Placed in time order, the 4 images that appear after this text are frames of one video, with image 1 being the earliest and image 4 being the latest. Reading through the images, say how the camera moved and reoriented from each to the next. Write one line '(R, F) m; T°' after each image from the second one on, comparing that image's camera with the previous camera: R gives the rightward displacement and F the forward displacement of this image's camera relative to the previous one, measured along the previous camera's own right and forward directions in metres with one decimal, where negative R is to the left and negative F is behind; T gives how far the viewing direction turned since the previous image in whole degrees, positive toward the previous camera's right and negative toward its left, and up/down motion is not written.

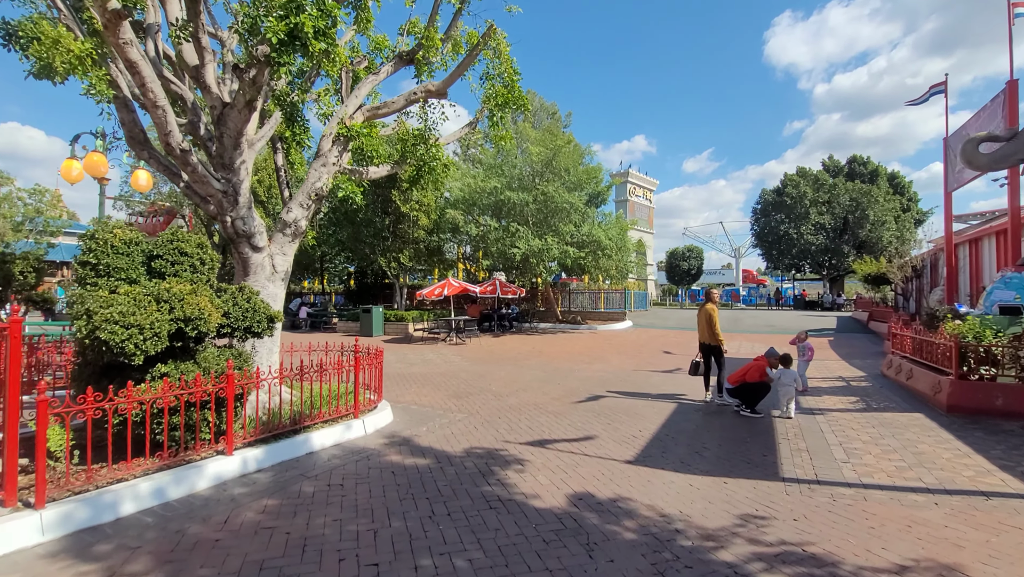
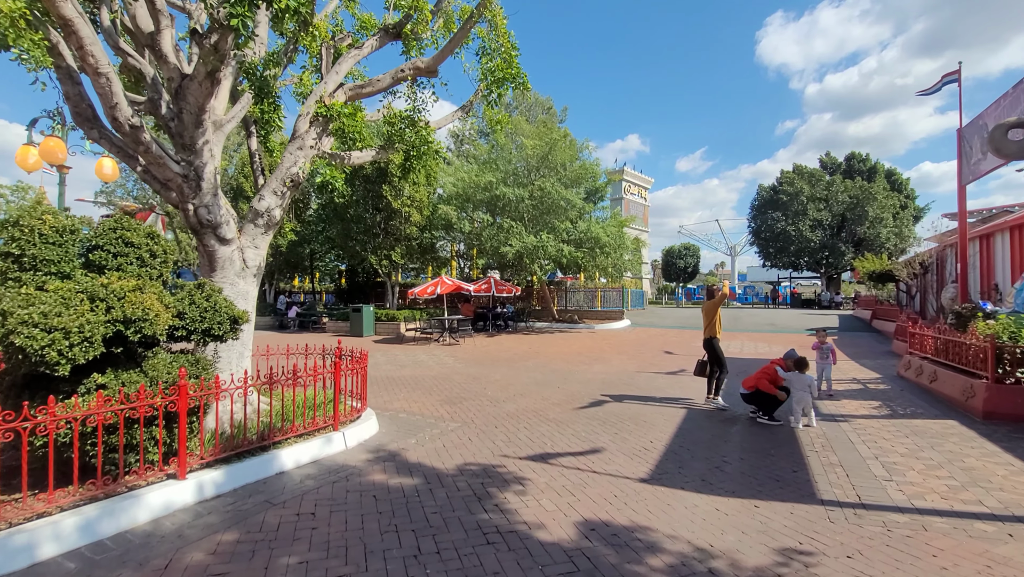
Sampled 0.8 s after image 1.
(0.0, +0.6) m; +1°
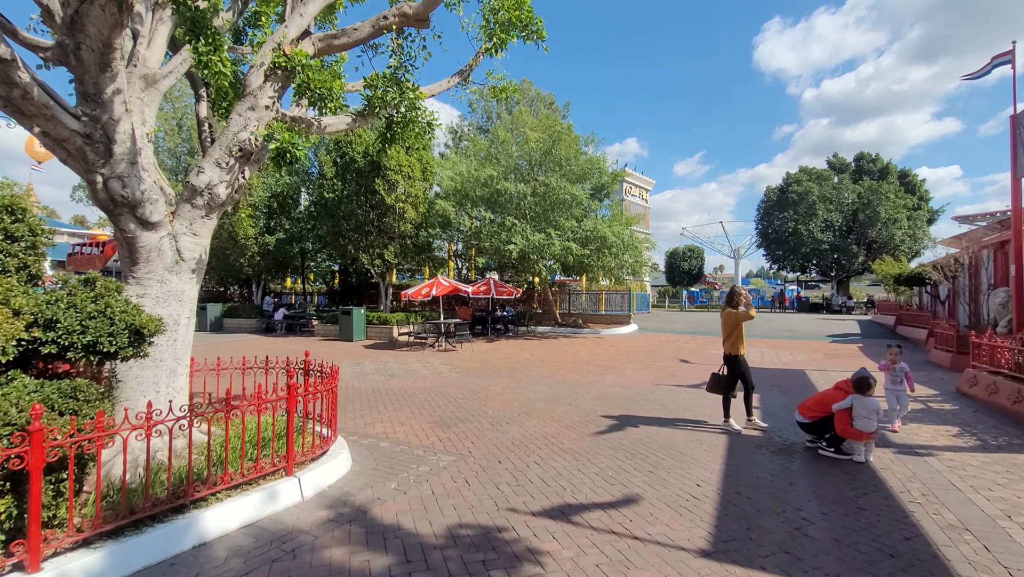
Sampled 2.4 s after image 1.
(-0.1, +1.2) m; 0°
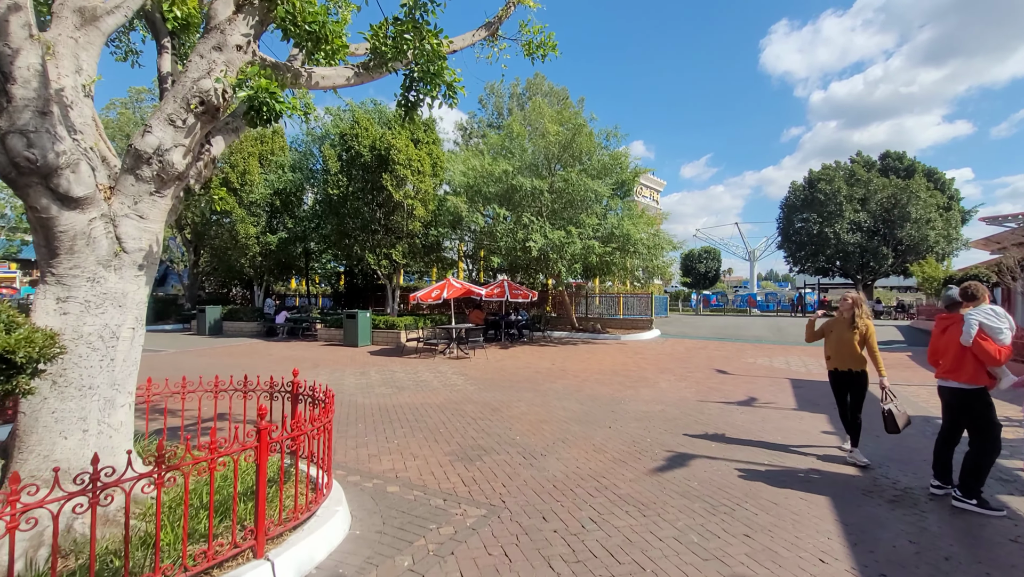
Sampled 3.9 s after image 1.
(-0.3, +1.2) m; -1°
